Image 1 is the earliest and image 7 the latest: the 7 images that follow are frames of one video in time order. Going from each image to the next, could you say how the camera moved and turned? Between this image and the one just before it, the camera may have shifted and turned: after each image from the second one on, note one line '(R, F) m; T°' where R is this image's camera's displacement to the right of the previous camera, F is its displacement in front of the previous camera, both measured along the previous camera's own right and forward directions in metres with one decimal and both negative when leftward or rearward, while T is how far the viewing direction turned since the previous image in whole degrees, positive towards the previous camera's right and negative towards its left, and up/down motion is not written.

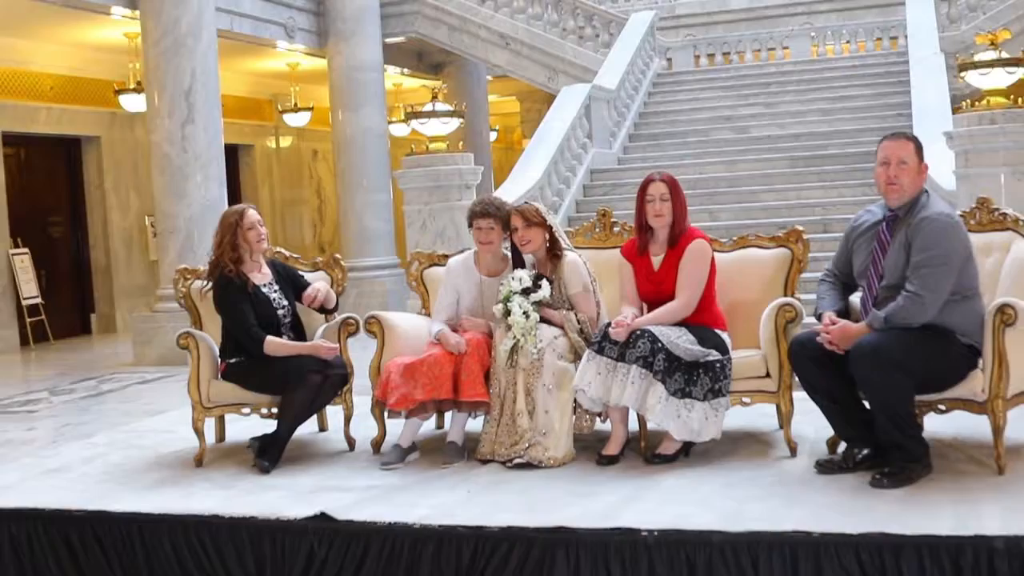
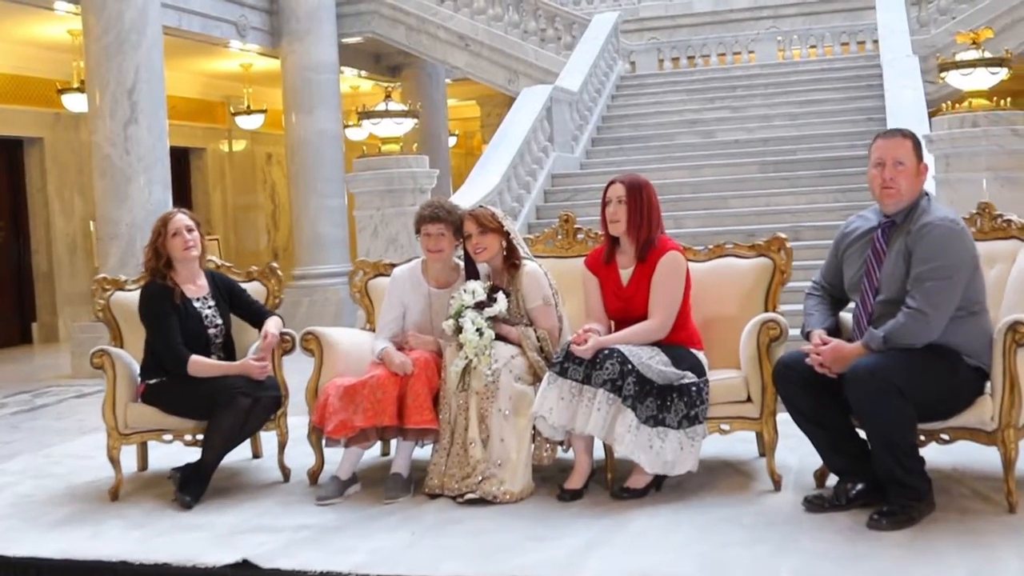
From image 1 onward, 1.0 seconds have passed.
(0.0, +0.5) m; +2°
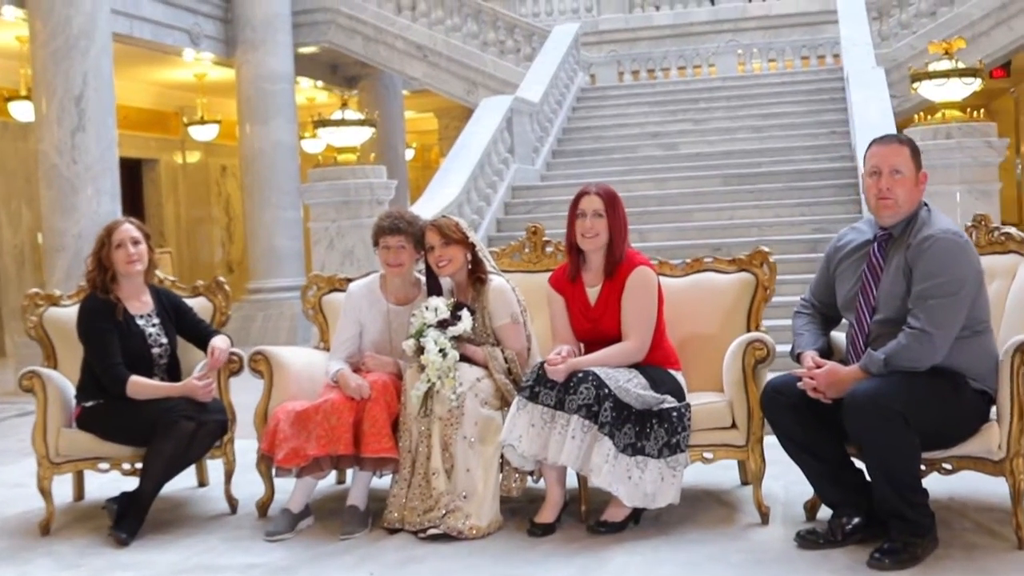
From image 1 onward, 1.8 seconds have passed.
(0.0, +0.3) m; +2°
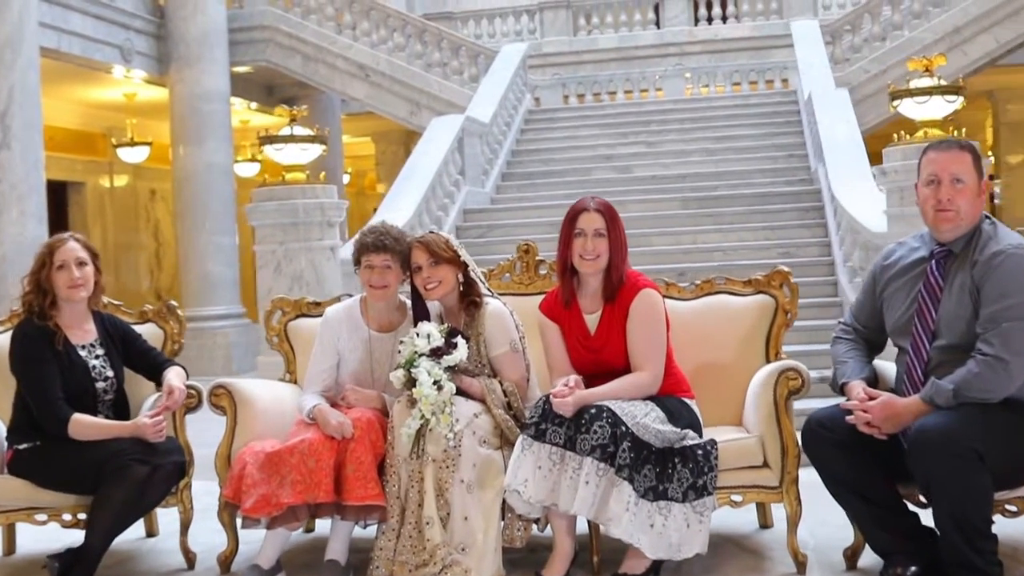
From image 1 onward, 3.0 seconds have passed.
(-0.2, +0.4) m; +3°
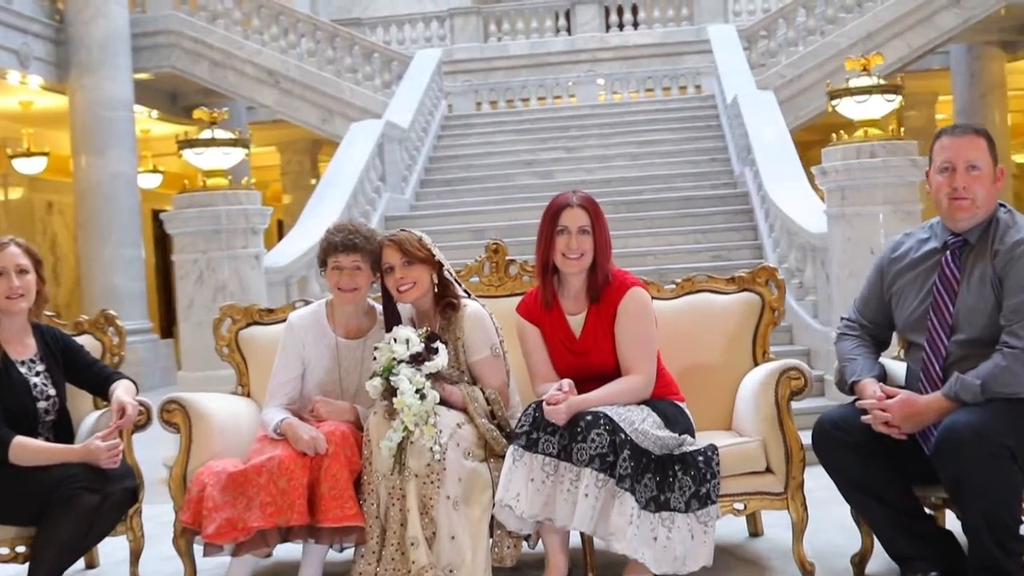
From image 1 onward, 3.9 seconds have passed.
(-0.2, +0.2) m; +5°
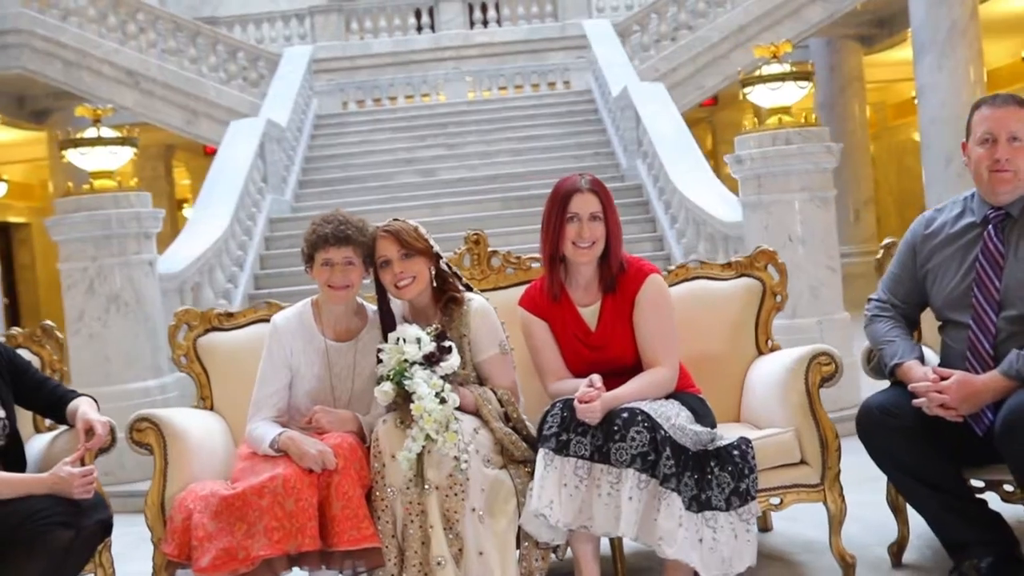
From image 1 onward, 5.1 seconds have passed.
(-0.4, +0.3) m; +7°
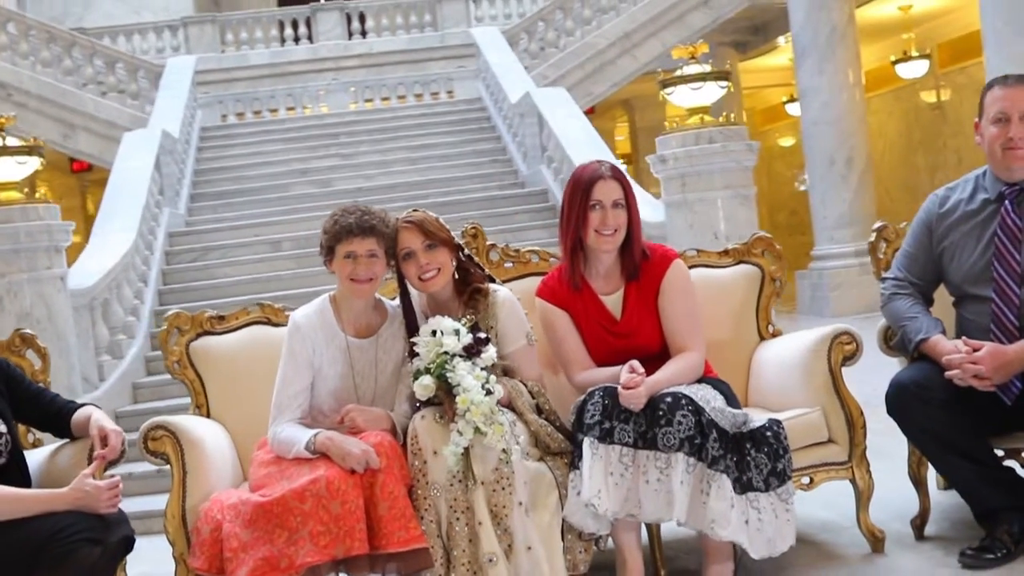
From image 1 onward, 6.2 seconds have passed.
(-0.4, +0.1) m; +7°
